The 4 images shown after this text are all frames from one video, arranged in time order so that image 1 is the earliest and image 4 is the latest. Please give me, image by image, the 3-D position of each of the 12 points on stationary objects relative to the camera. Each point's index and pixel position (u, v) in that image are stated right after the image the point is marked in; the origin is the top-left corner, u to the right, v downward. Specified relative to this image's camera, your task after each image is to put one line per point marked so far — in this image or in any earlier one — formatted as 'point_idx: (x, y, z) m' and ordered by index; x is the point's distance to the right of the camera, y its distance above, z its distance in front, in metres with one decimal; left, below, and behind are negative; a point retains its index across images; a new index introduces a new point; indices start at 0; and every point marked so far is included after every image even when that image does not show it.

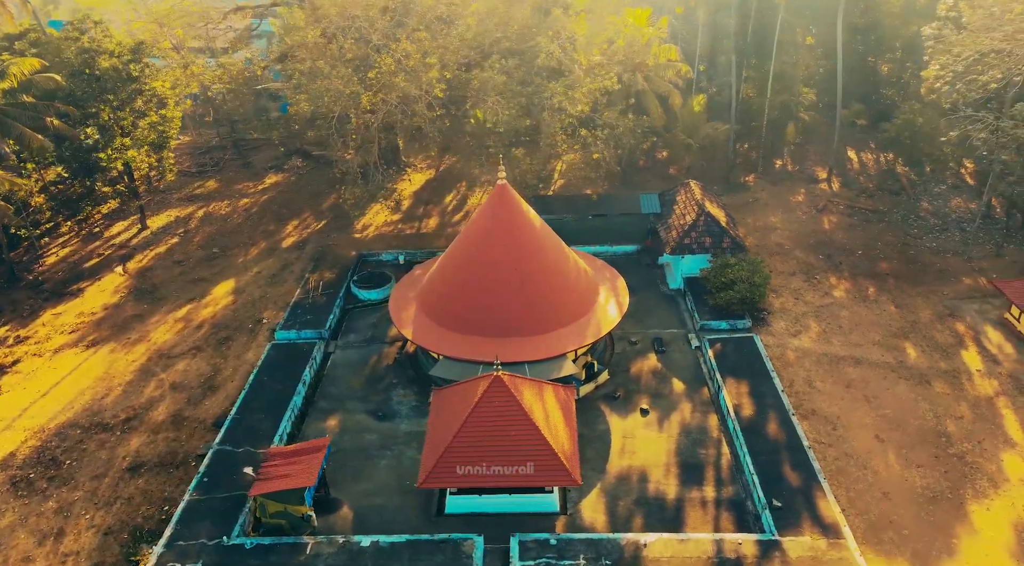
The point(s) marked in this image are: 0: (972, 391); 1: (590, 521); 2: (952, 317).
0: (+10.3, -2.4, +17.0) m
1: (+1.4, -4.3, +14.0) m
2: (+11.3, -0.9, +19.6) m
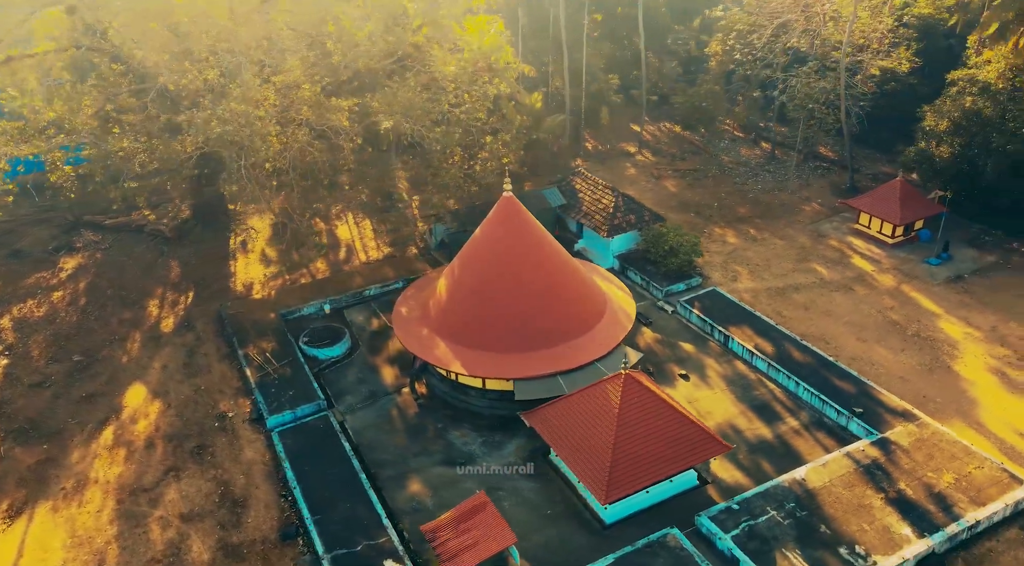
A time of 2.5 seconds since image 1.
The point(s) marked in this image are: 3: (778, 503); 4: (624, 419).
0: (+10.3, -0.1, +21.3) m
1: (+4.3, -3.9, +15.0) m
2: (+9.8, +1.4, +24.1) m
3: (+4.8, -4.0, +13.9) m
4: (+2.0, -2.5, +13.9) m
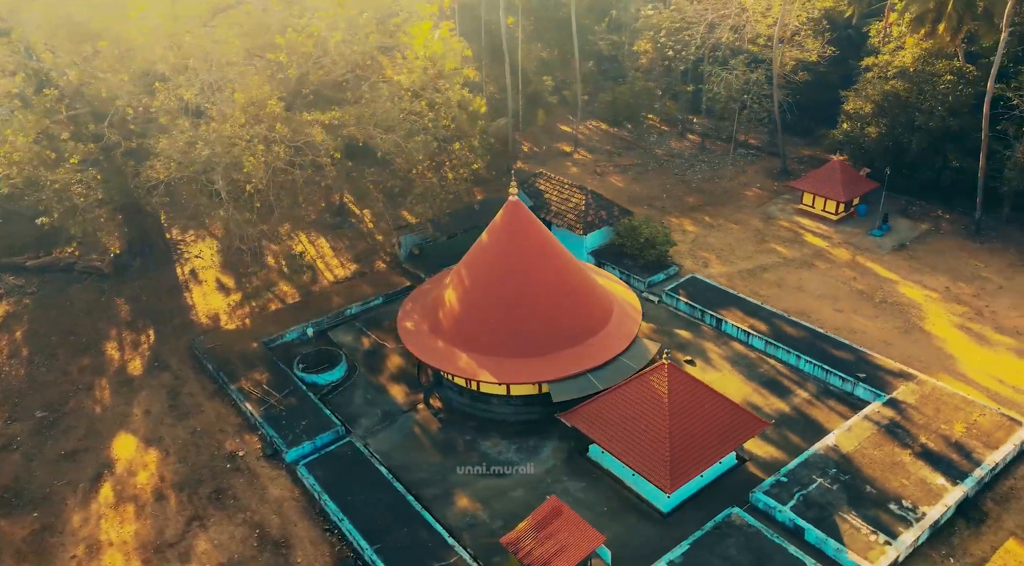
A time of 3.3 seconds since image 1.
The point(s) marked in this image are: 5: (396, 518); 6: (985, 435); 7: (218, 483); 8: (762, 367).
0: (+9.8, +0.6, +22.8) m
1: (+5.2, -3.5, +15.7) m
2: (+8.8, +2.1, +25.5) m
3: (+5.9, -3.6, +14.6) m
4: (+3.0, -2.3, +14.2) m
5: (-2.2, -4.4, +14.1) m
6: (+9.5, -3.1, +15.2) m
7: (-6.1, -4.2, +15.8) m
8: (+6.0, -2.0, +18.3) m
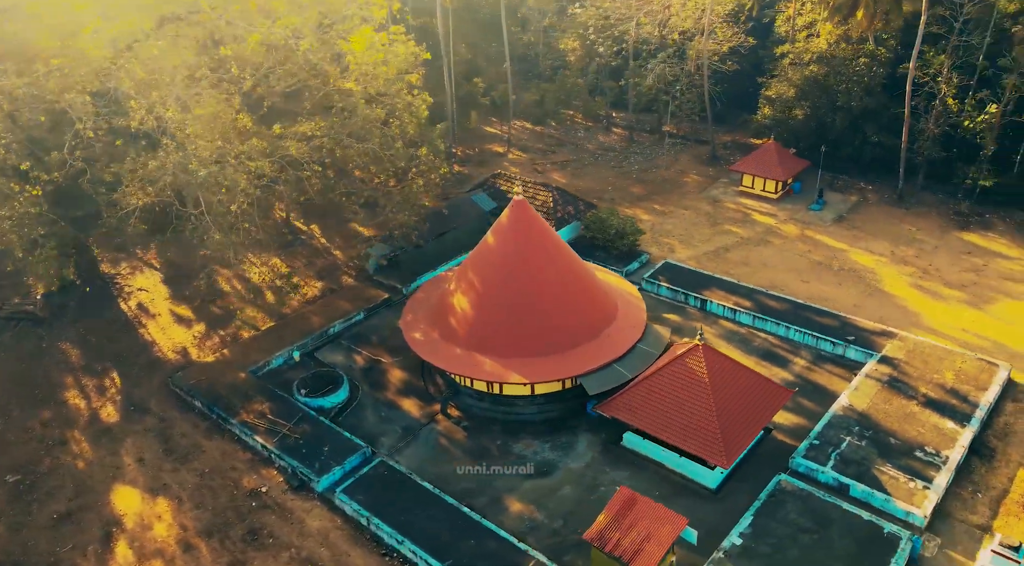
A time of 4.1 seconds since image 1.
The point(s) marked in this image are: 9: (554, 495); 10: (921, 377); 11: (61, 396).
0: (+8.9, +1.5, +24.3) m
1: (+5.9, -3.0, +16.5) m
2: (+7.3, +2.8, +26.8) m
3: (+6.8, -3.0, +15.6) m
4: (+3.9, -2.0, +14.7) m
5: (-1.0, -4.6, +13.8) m
6: (+10.1, -2.1, +16.8) m
7: (-5.1, -4.7, +14.8) m
8: (+6.2, -1.5, +19.2) m
9: (+0.9, -4.2, +15.0) m
10: (+9.1, -2.1, +16.9) m
11: (-11.3, -2.8, +18.9) m
